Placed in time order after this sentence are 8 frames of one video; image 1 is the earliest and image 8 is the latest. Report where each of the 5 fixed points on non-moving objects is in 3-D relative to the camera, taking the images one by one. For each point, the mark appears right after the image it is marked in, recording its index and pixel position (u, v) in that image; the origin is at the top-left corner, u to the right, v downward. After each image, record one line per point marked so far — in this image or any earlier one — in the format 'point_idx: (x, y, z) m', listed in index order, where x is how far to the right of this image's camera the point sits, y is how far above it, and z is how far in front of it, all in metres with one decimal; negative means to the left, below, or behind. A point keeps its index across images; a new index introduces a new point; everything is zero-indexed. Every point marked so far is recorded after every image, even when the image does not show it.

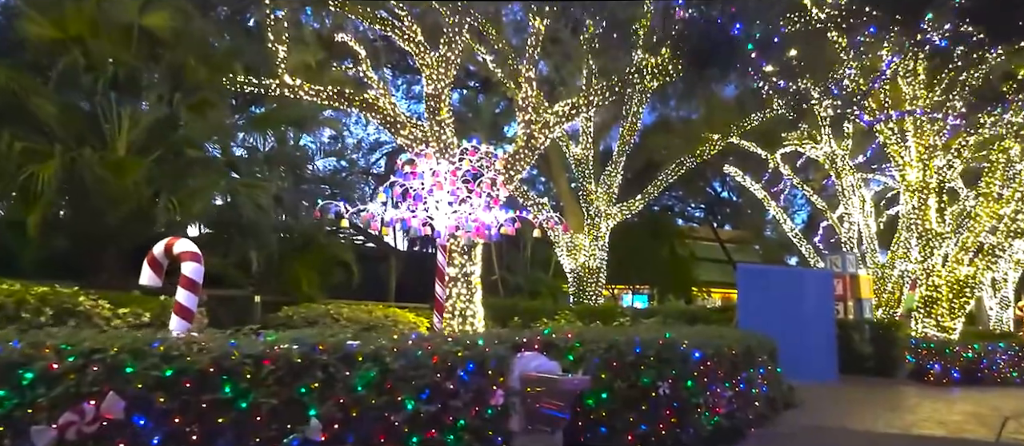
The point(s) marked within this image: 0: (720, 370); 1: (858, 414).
0: (+2.0, -1.4, +7.0) m
1: (+4.5, -2.5, +9.6) m
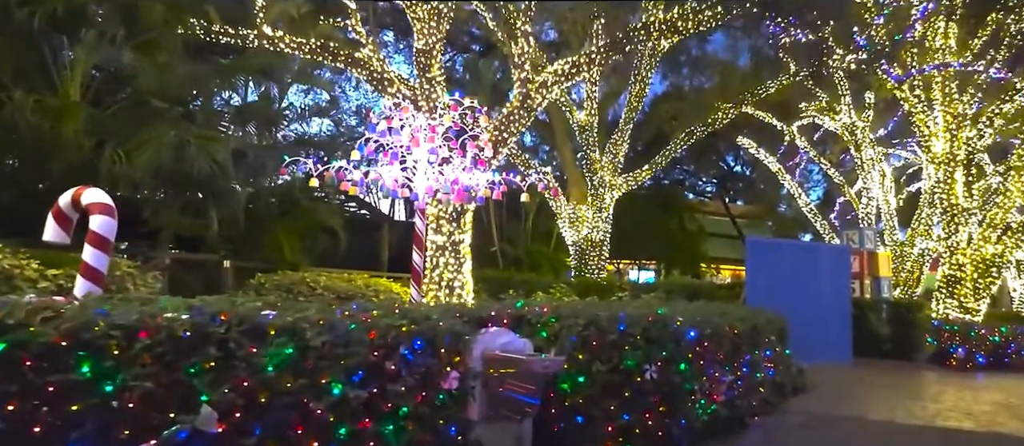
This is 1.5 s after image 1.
0: (+1.7, -1.1, +6.2) m
1: (+4.3, -2.2, +8.8) m
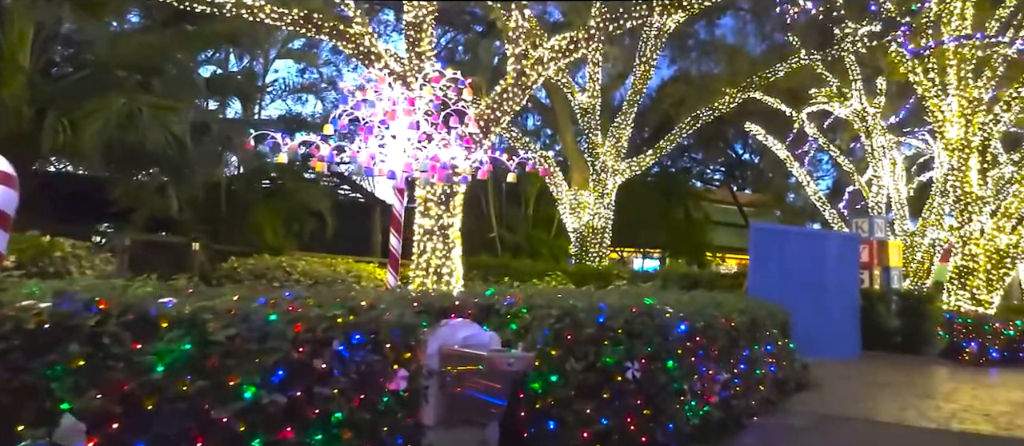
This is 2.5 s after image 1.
0: (+1.5, -1.0, +5.5) m
1: (+4.1, -2.0, +8.1) m
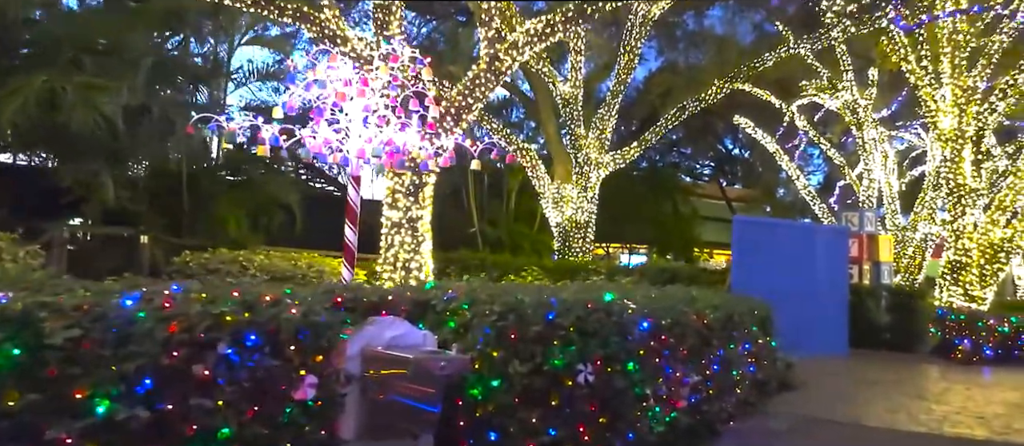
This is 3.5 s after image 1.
0: (+1.2, -0.9, +5.0) m
1: (+3.7, -1.9, +7.6) m
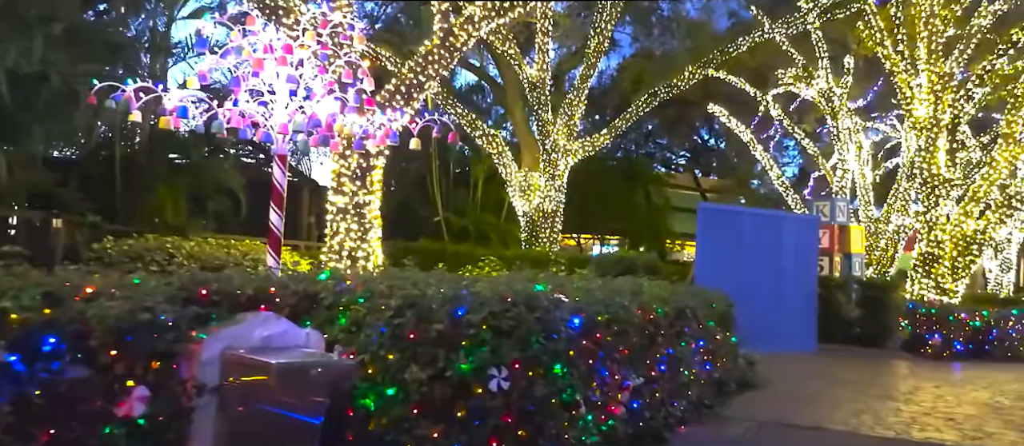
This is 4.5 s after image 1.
0: (+0.7, -0.8, +4.4) m
1: (+3.1, -1.8, +7.1) m
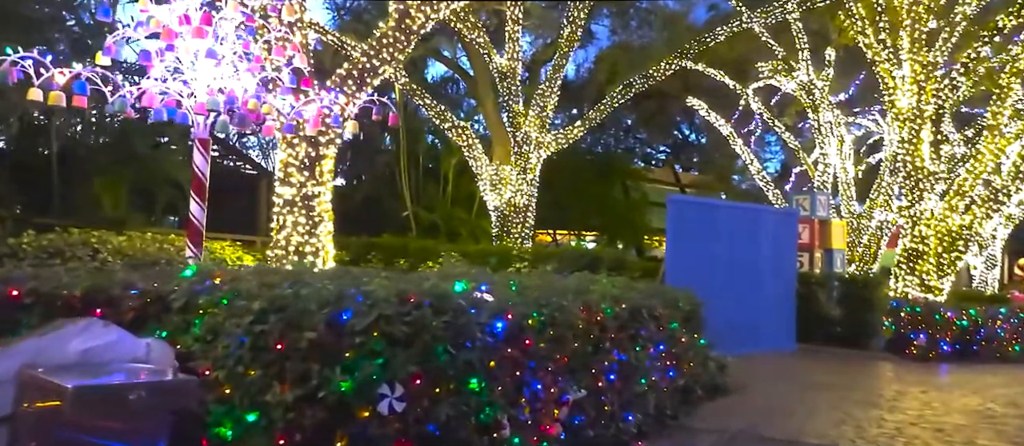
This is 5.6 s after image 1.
0: (+0.2, -0.7, +3.8) m
1: (+2.7, -1.7, +6.5) m
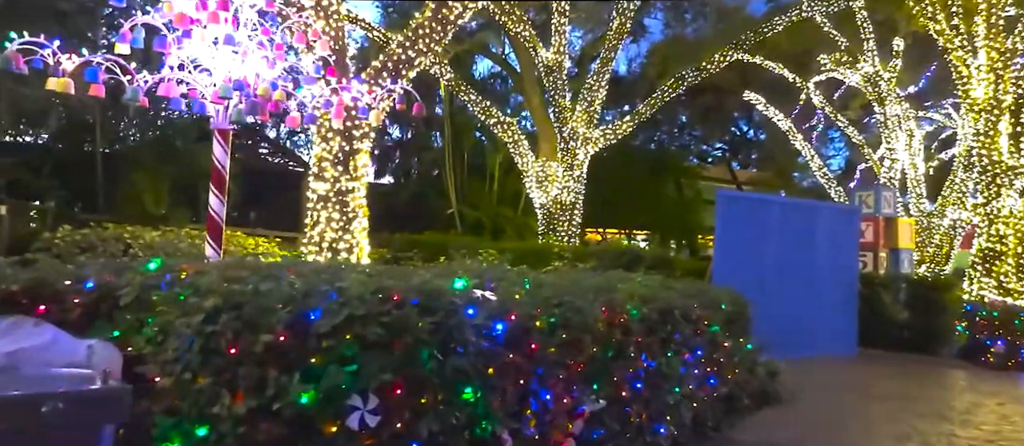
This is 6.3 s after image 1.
0: (+0.3, -0.6, +3.3) m
1: (+2.9, -1.6, +5.9) m
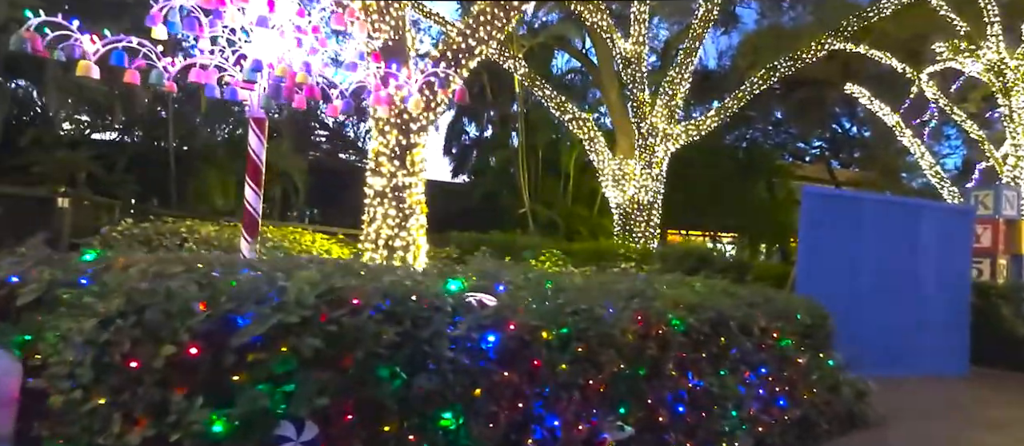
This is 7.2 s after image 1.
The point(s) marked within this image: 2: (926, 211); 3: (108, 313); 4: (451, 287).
0: (+0.3, -0.6, +2.8) m
1: (+3.2, -1.6, +5.0) m
2: (+4.5, +0.2, +8.0) m
3: (-1.1, -0.2, +2.0) m
4: (-0.2, -0.2, +2.7) m
